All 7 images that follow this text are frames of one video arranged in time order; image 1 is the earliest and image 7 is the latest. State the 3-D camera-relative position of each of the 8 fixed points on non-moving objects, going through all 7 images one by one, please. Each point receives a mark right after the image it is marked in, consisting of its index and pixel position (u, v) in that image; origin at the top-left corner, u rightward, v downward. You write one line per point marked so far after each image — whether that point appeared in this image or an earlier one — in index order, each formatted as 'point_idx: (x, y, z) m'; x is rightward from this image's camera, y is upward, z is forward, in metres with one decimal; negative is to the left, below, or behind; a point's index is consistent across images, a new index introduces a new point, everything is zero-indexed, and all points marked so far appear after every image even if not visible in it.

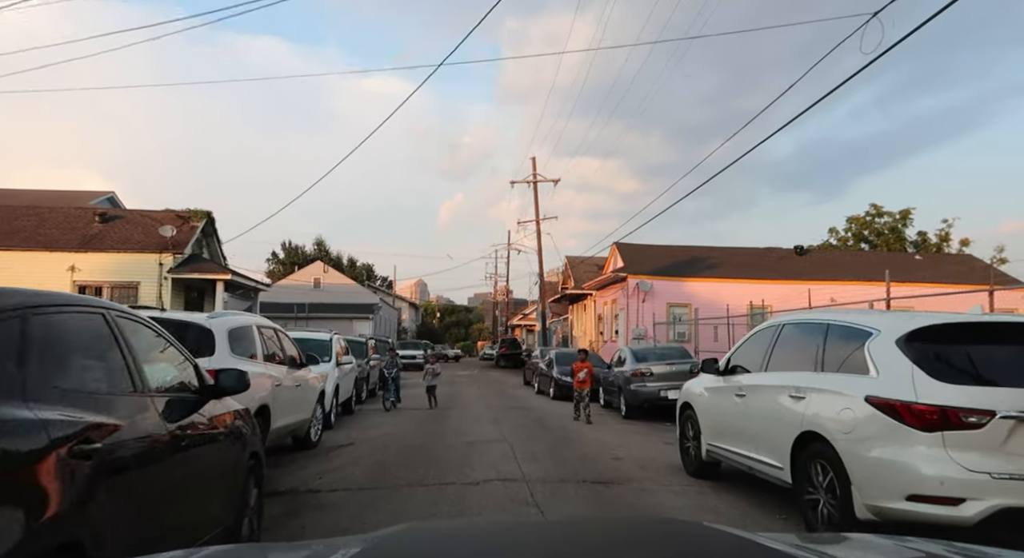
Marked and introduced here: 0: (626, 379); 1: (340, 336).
0: (+2.6, -2.3, +13.5) m
1: (-4.2, -1.3, +14.1) m
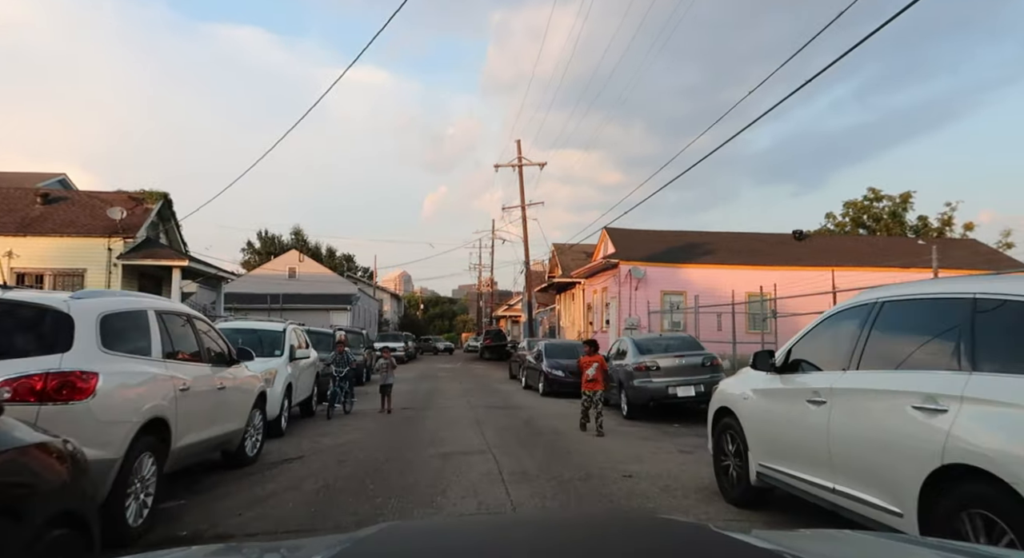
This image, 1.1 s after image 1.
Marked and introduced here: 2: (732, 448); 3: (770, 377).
0: (+2.4, -1.9, +11.8) m
1: (-4.5, -1.0, +12.2) m
2: (+2.2, -1.7, +5.8) m
3: (+2.3, -0.9, +5.3) m
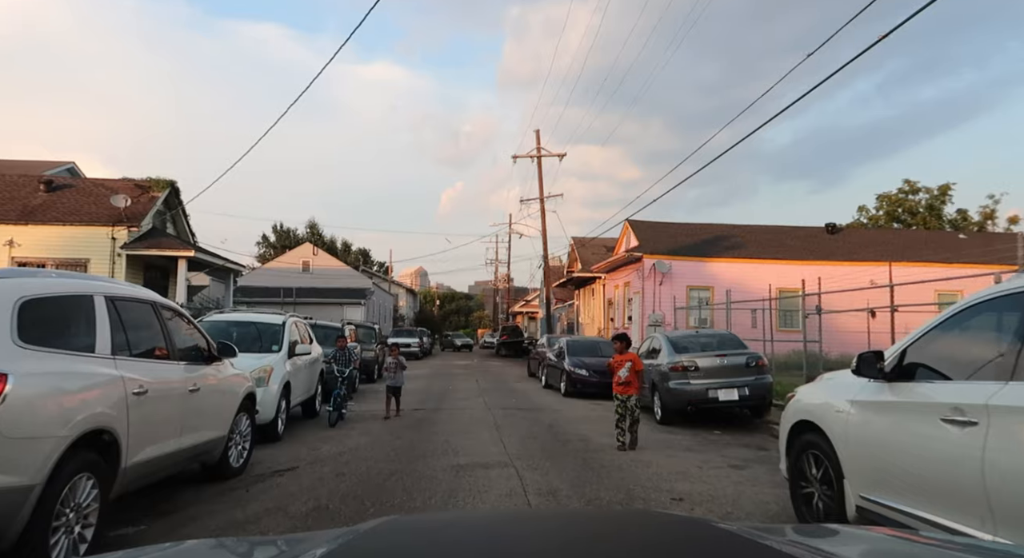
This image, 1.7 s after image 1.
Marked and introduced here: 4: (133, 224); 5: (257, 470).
0: (+2.8, -1.7, +10.6) m
1: (-4.1, -0.8, +11.3) m
2: (+2.4, -1.5, +4.6) m
3: (+2.5, -0.7, +4.1) m
4: (-13.0, +1.9, +20.0) m
5: (-3.1, -2.3, +7.1) m
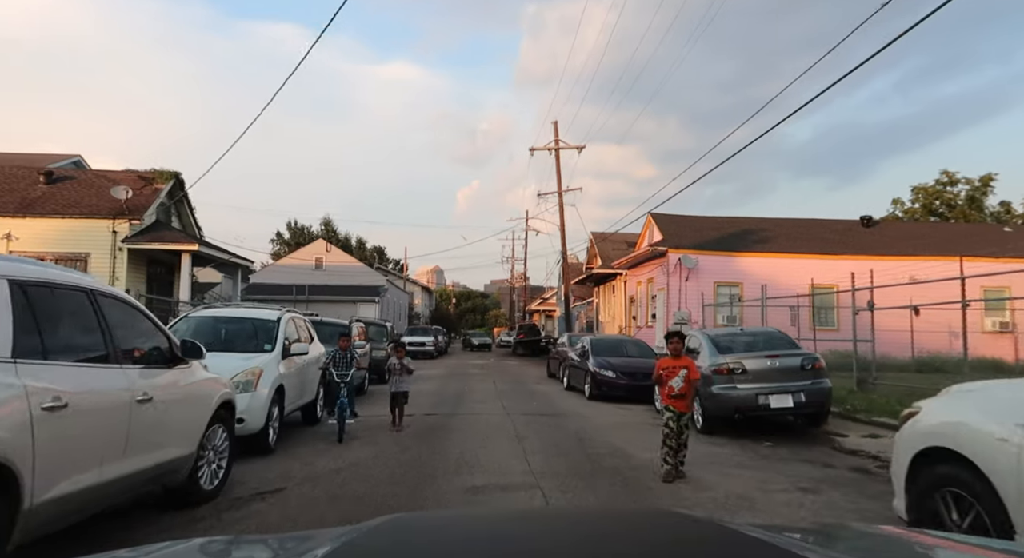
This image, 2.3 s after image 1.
0: (+3.1, -1.6, +9.4) m
1: (-3.8, -0.6, +10.2) m
2: (+2.6, -1.4, +3.4) m
3: (+2.7, -0.6, +2.9) m
4: (-12.4, +2.0, +19.2) m
5: (-2.8, -2.2, +6.0) m
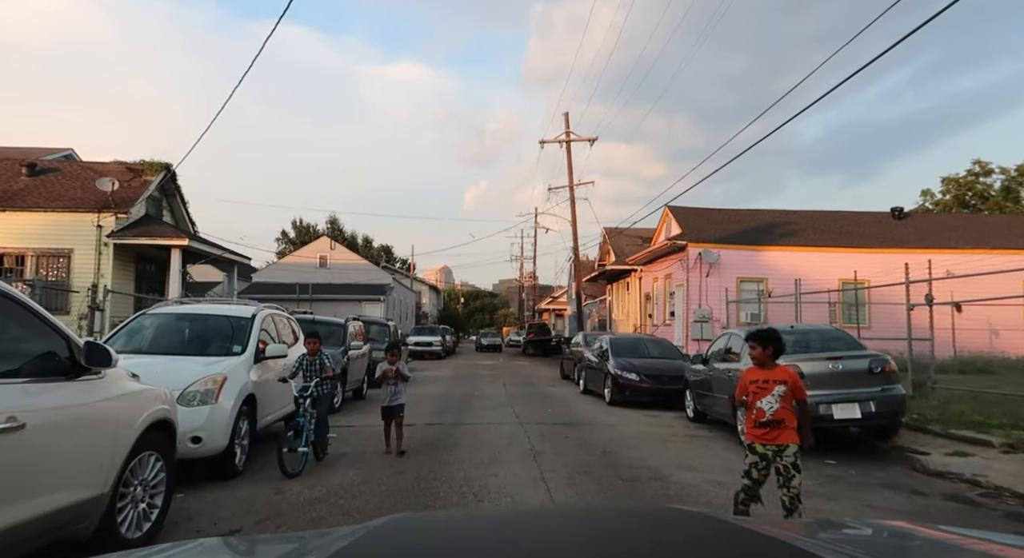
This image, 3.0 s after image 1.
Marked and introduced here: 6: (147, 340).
0: (+3.3, -1.4, +8.0) m
1: (-3.6, -0.5, +8.9) m
2: (+2.7, -1.2, +2.0) m
3: (+2.8, -0.5, +1.5) m
4: (-12.1, +2.1, +18.1) m
5: (-2.7, -2.0, +4.7) m
6: (-4.9, -0.8, +7.7) m
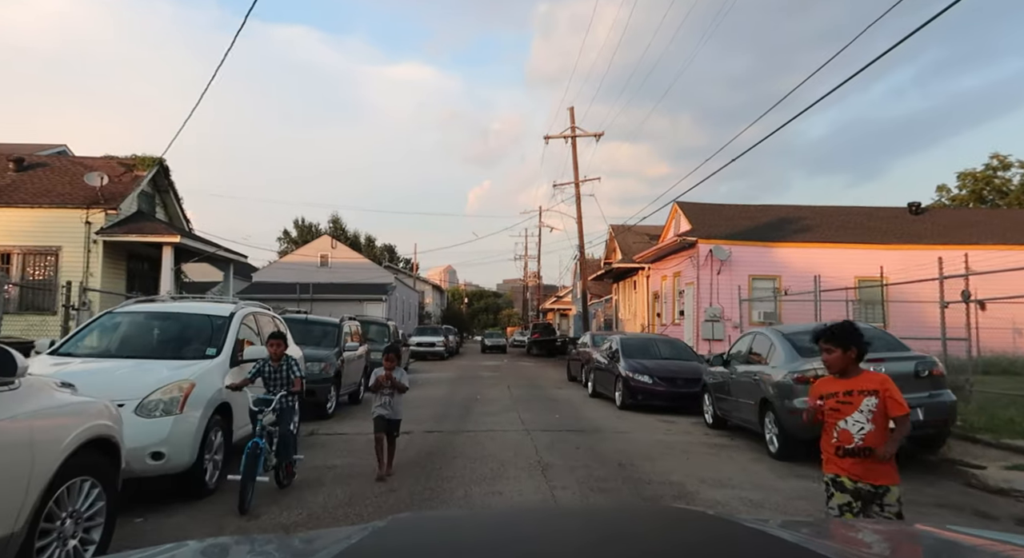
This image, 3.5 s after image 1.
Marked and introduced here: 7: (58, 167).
0: (+3.4, -1.4, +7.3) m
1: (-3.5, -0.4, +8.2) m
2: (+2.7, -1.2, +1.3) m
3: (+2.8, -0.4, +0.7) m
4: (-12.0, +2.2, +17.4) m
5: (-2.6, -2.0, +4.0) m
6: (-4.8, -0.7, +7.0) m
7: (-14.9, +3.7, +19.2) m
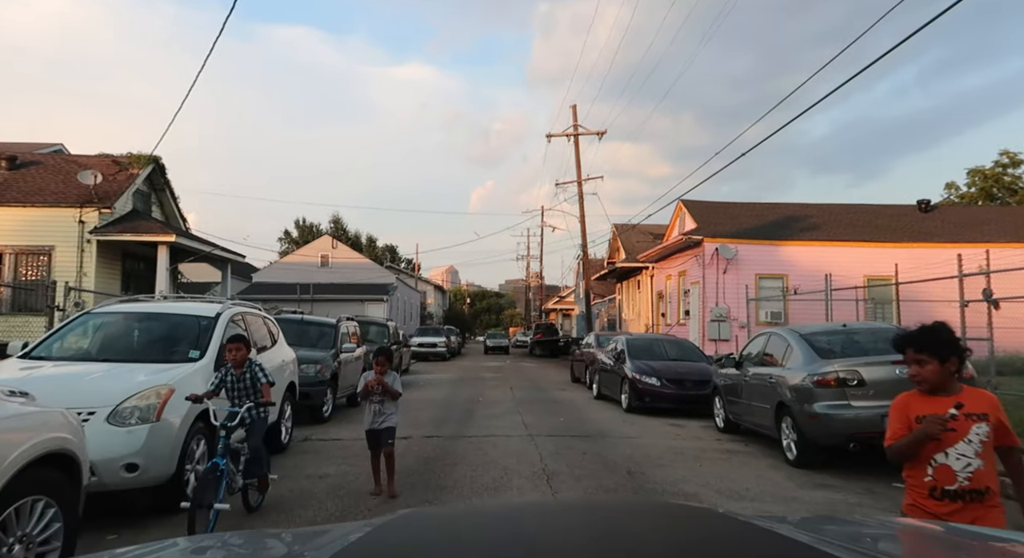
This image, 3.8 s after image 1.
0: (+3.4, -1.3, +6.9) m
1: (-3.5, -0.4, +7.8) m
2: (+2.7, -1.1, +0.9) m
3: (+2.8, -0.4, +0.3) m
4: (-11.9, +2.2, +17.0) m
5: (-2.6, -1.9, +3.6) m
6: (-4.8, -0.7, +6.6) m
7: (-14.8, +3.7, +18.9) m
